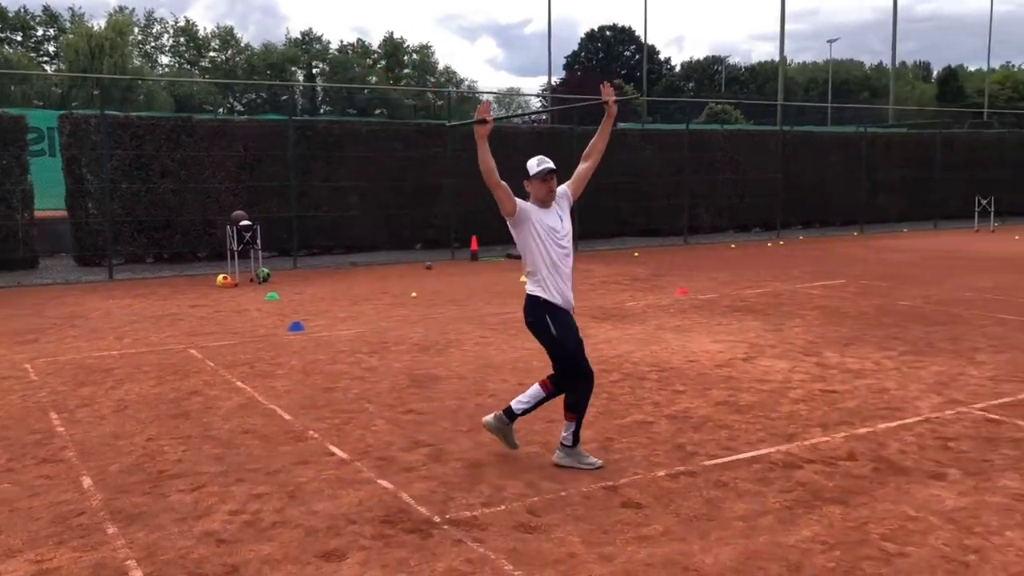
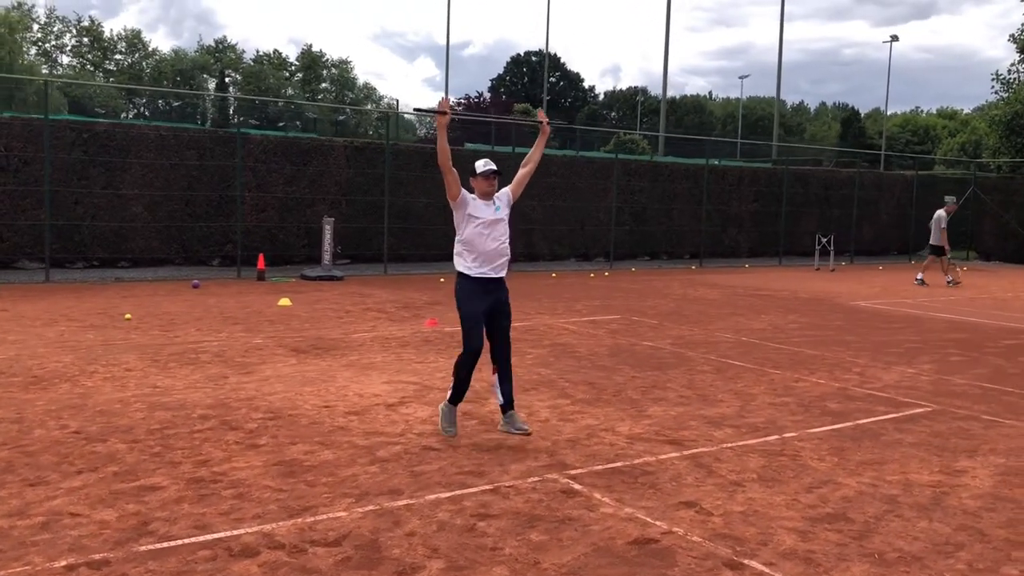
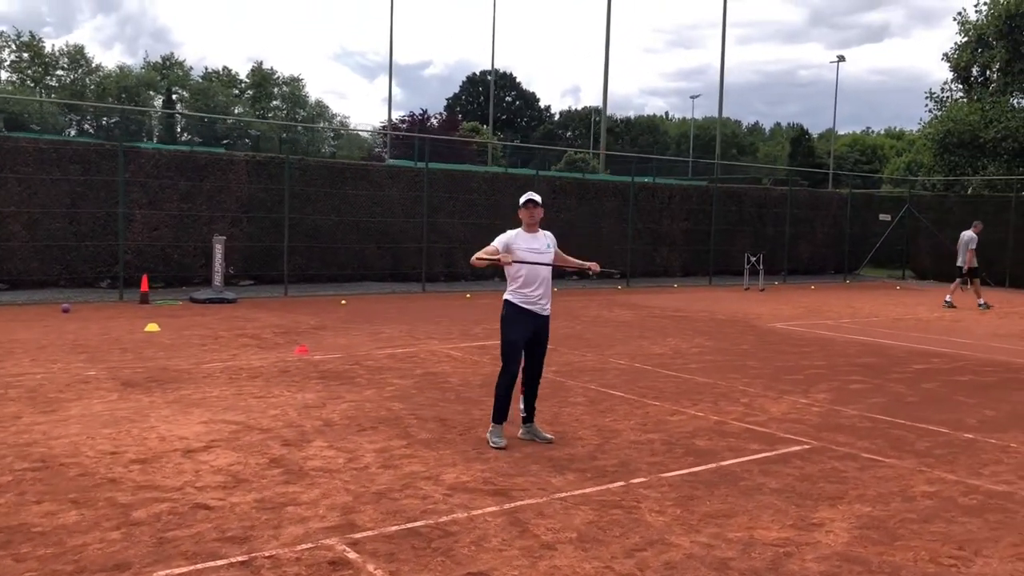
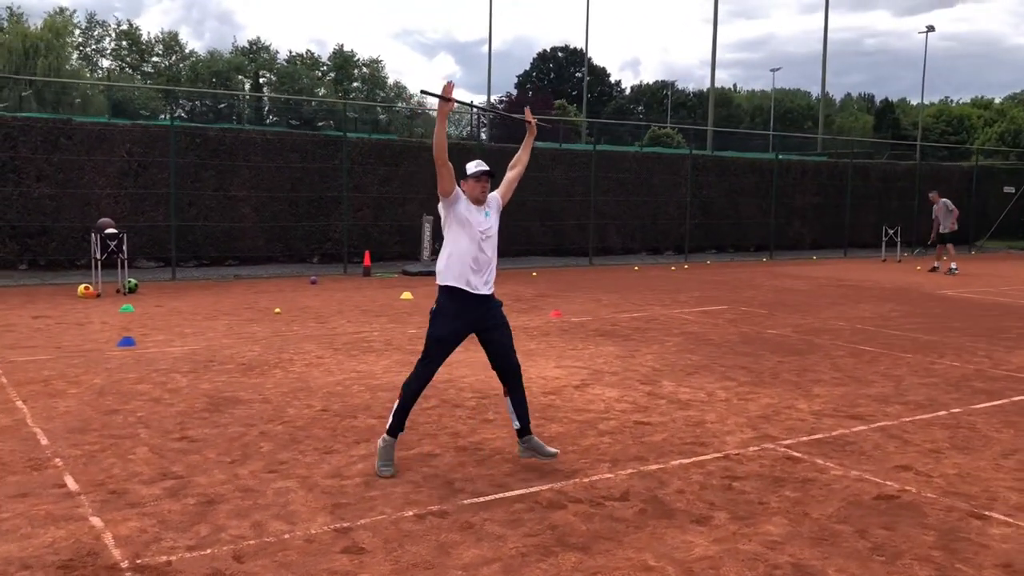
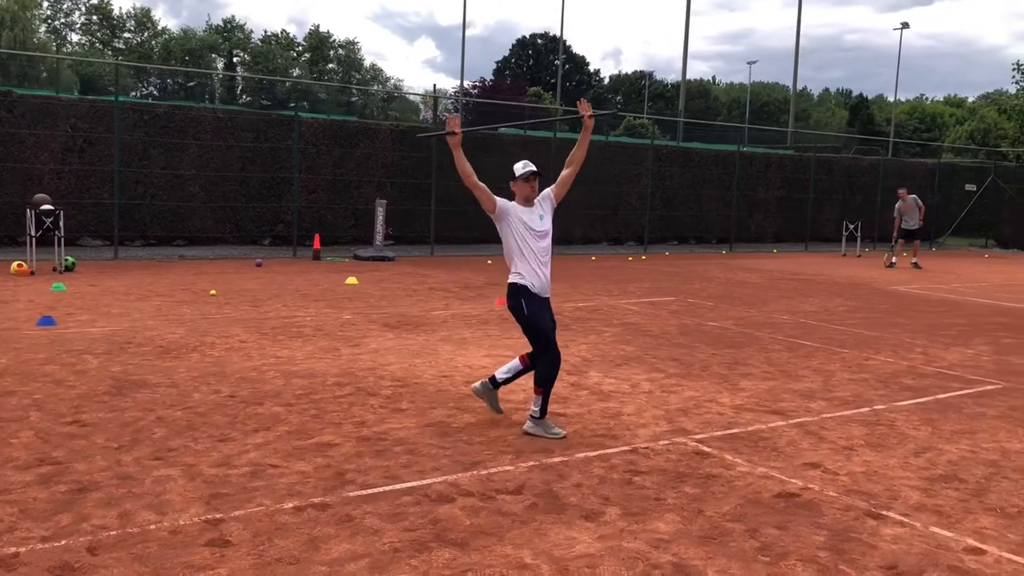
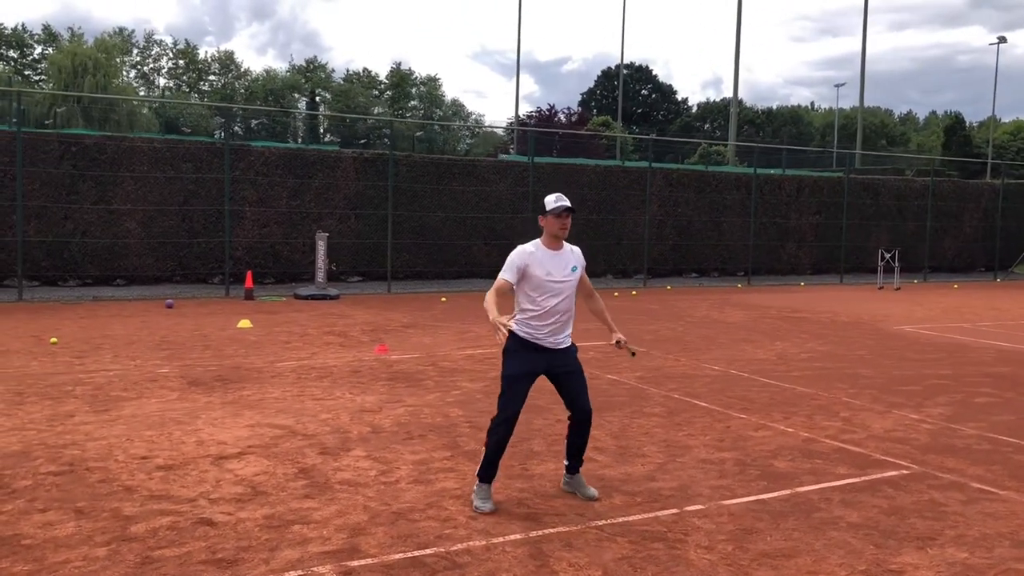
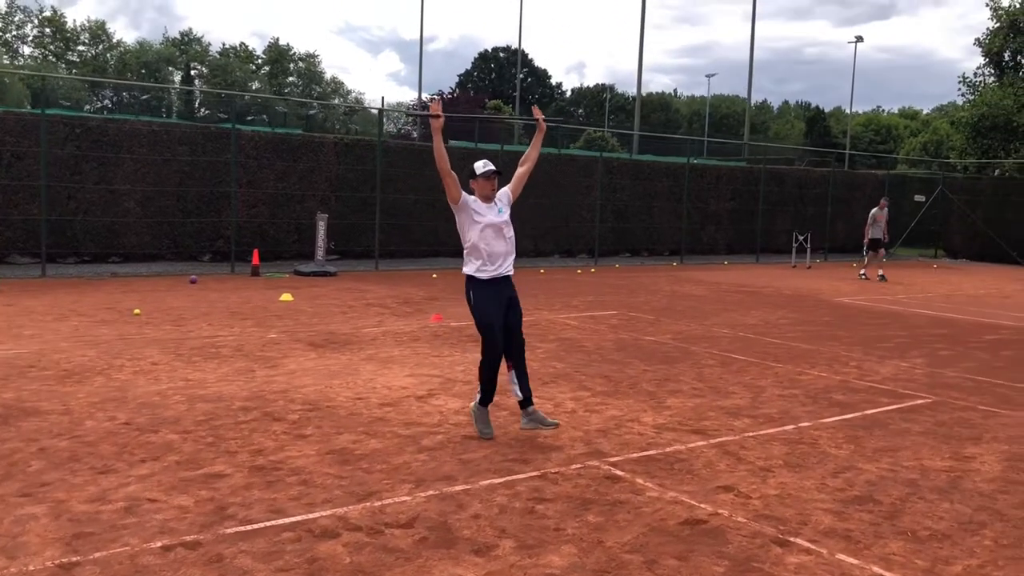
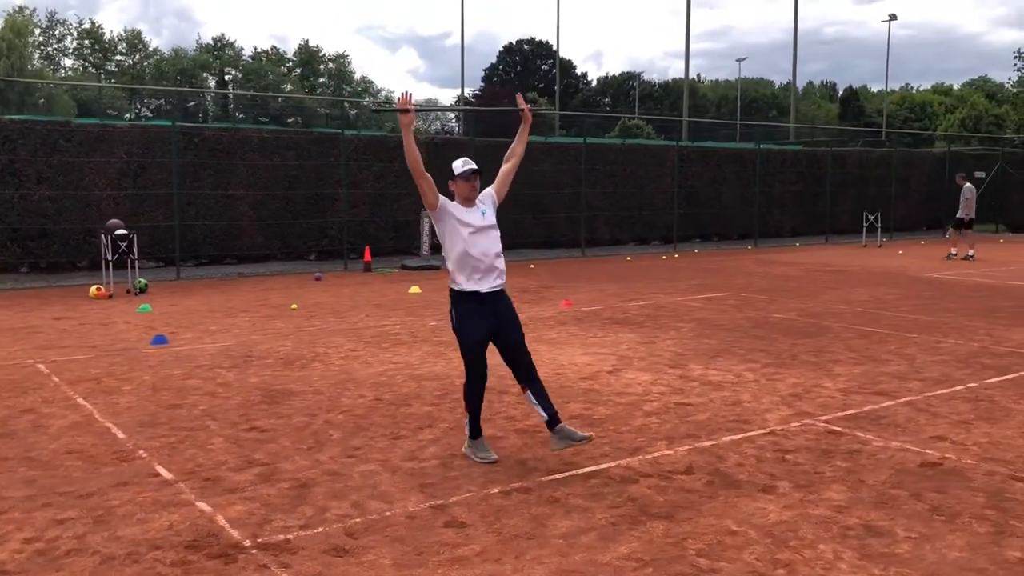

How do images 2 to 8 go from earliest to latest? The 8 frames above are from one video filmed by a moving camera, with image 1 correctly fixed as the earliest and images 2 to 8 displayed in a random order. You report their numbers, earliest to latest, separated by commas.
8, 4, 5, 7, 2, 3, 6
